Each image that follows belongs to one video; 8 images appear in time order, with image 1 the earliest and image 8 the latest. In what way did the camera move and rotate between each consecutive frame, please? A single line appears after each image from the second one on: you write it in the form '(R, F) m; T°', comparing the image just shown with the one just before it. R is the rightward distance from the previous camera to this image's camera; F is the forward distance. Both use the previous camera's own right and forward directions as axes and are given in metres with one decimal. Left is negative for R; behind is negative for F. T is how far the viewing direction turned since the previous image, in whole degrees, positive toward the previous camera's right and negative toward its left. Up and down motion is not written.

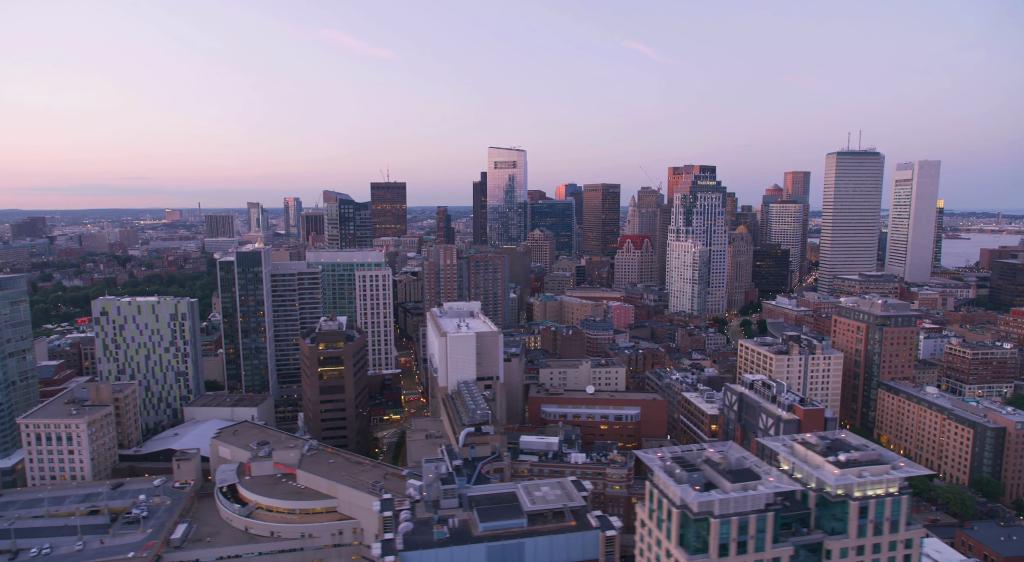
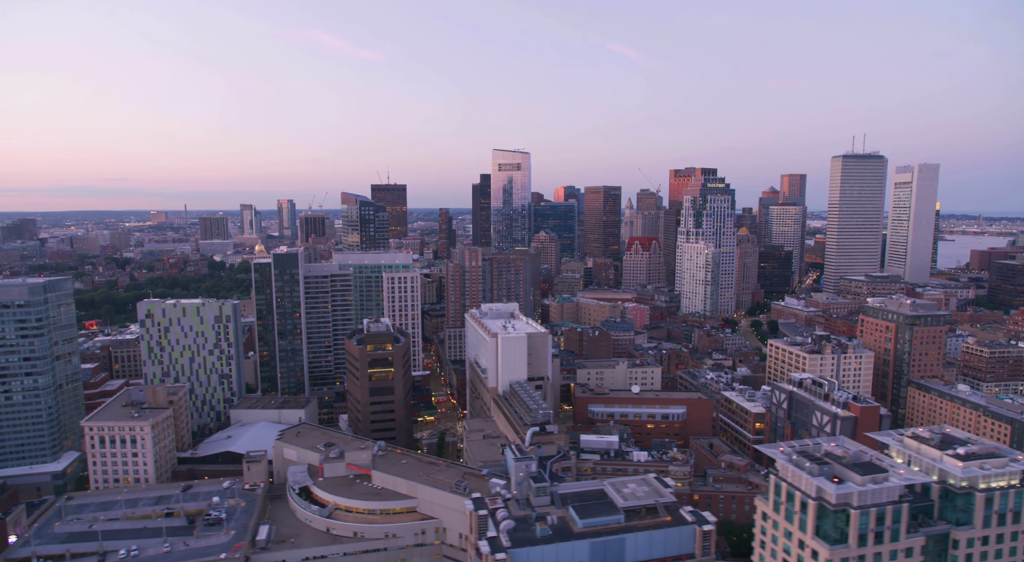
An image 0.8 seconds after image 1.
(-7.5, -0.7) m; +1°
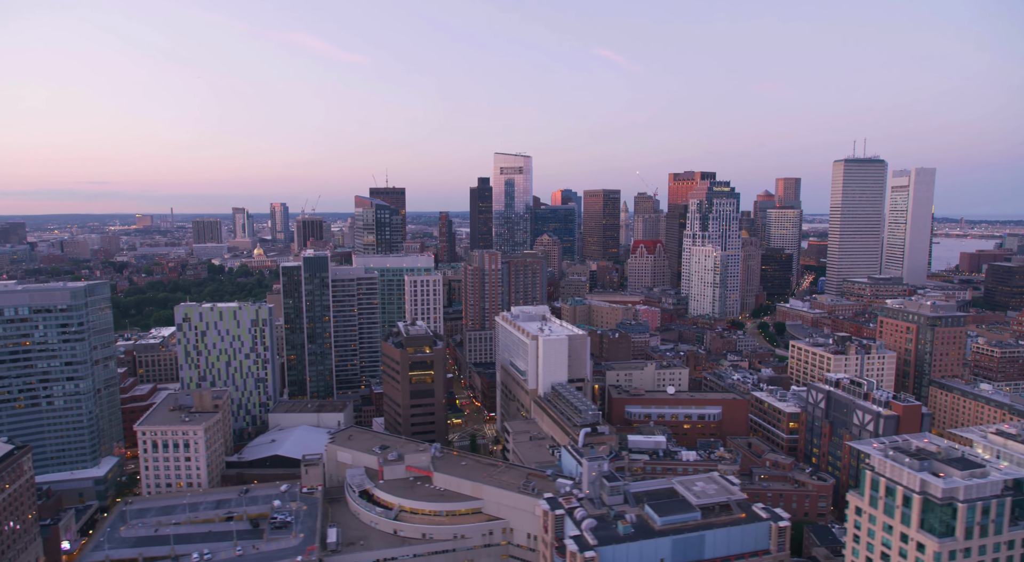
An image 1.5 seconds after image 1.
(-6.3, -0.6) m; +1°
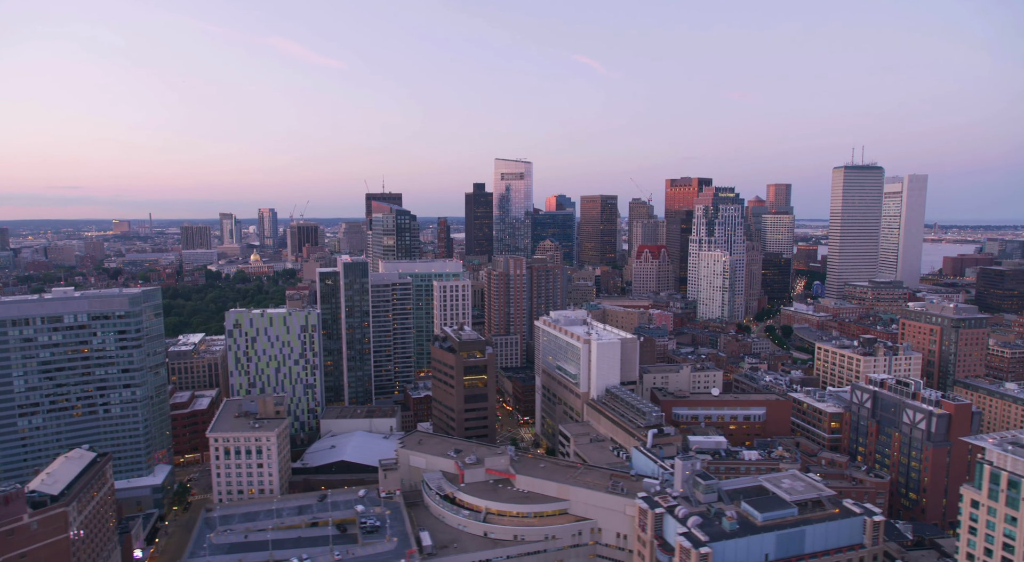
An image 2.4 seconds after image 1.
(-8.7, -0.8) m; +2°
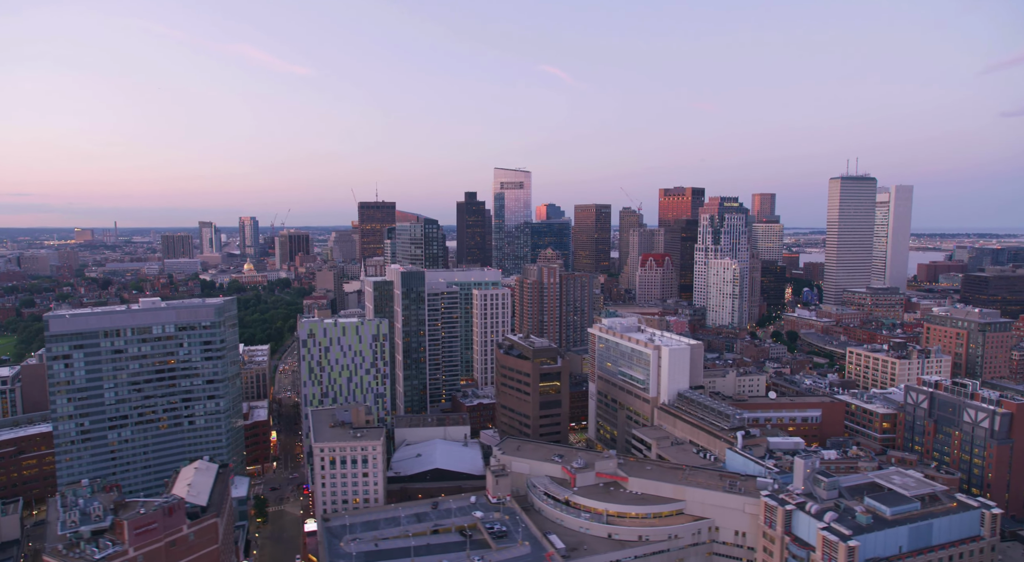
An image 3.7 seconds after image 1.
(-12.7, -1.2) m; +3°
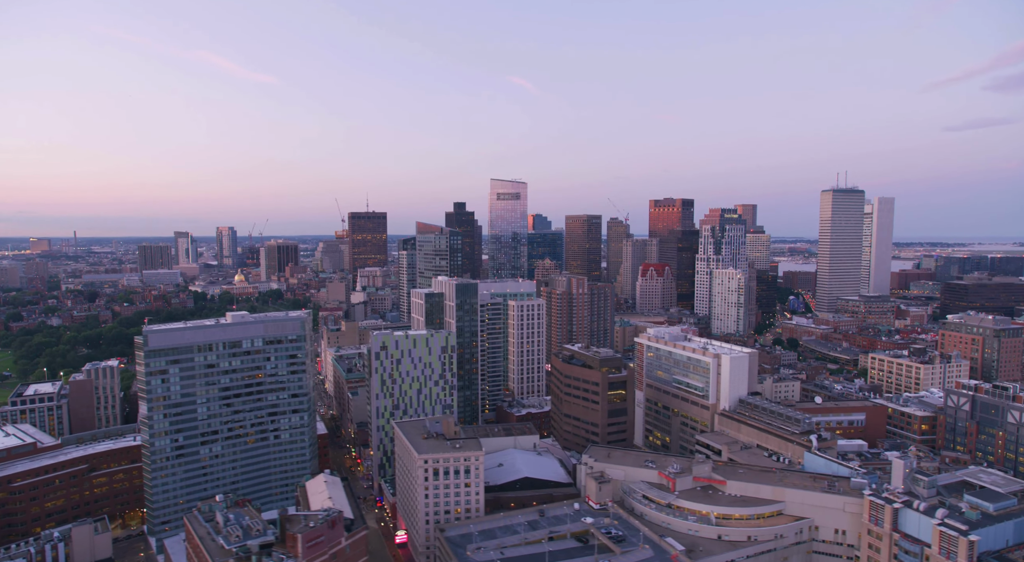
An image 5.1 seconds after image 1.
(-12.7, -1.4) m; +3°
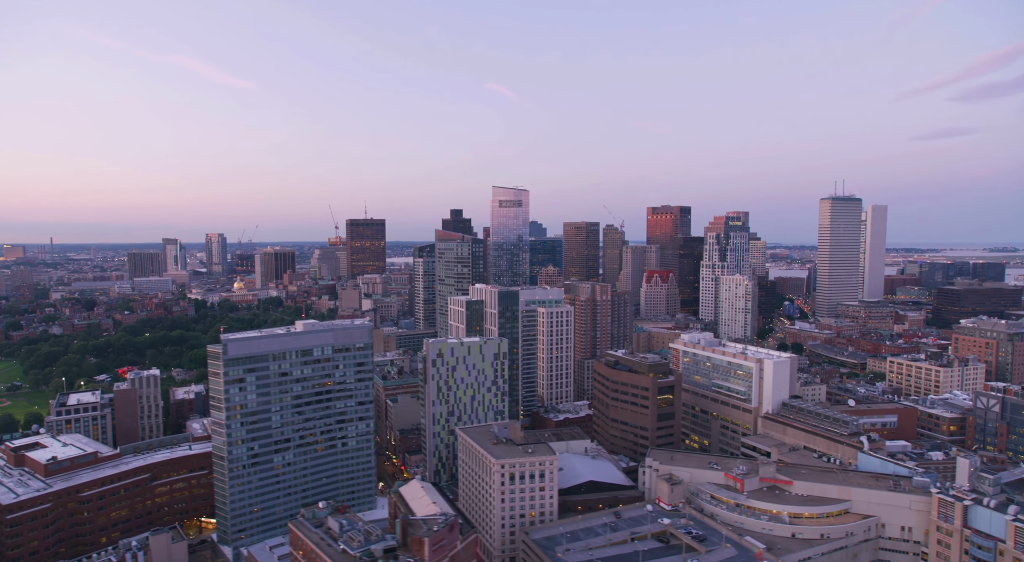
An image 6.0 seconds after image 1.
(-9.0, -1.3) m; +2°
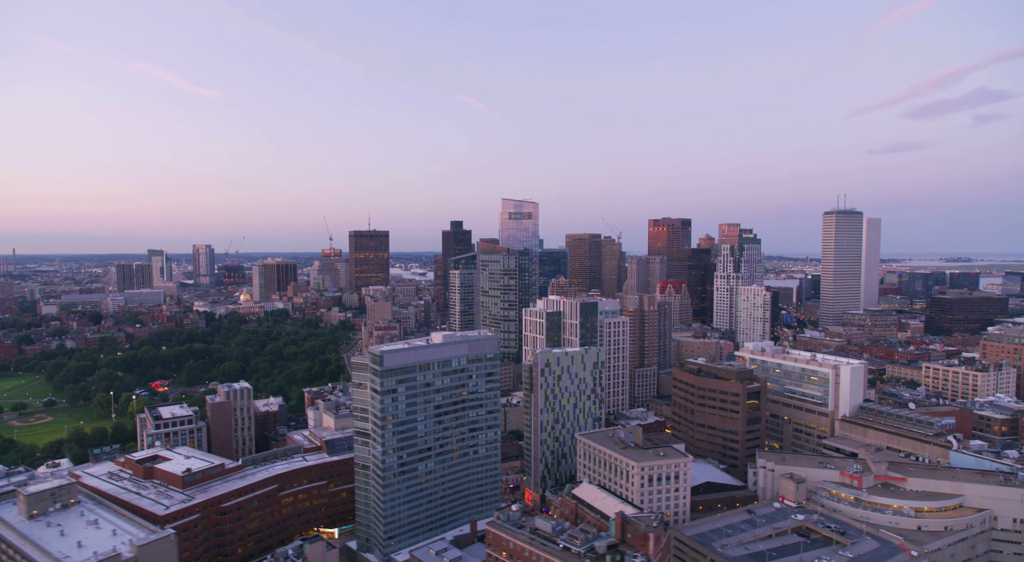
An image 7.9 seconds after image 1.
(-17.2, -2.7) m; +3°
